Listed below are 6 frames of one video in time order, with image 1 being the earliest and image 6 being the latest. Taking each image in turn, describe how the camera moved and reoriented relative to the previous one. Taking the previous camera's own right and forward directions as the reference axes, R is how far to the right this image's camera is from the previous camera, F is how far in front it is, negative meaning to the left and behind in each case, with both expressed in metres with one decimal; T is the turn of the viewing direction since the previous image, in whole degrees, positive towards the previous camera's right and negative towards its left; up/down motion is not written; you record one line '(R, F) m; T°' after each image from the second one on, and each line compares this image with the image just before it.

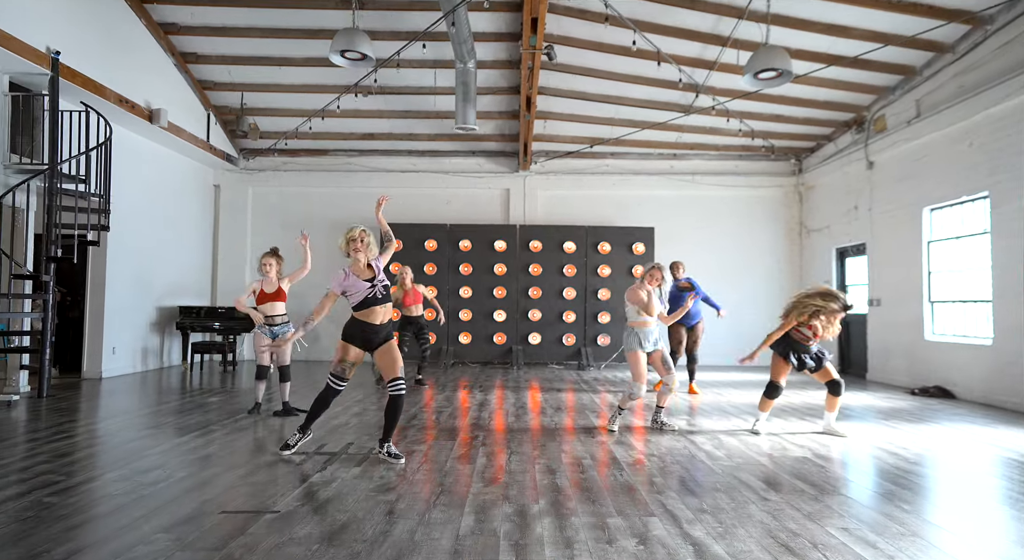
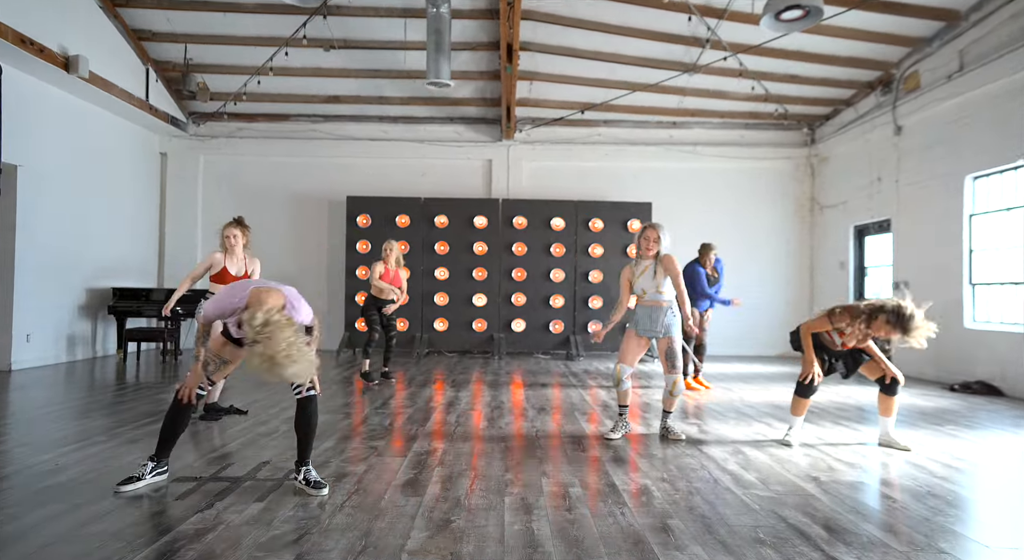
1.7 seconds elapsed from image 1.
(+0.1, +0.9) m; +1°
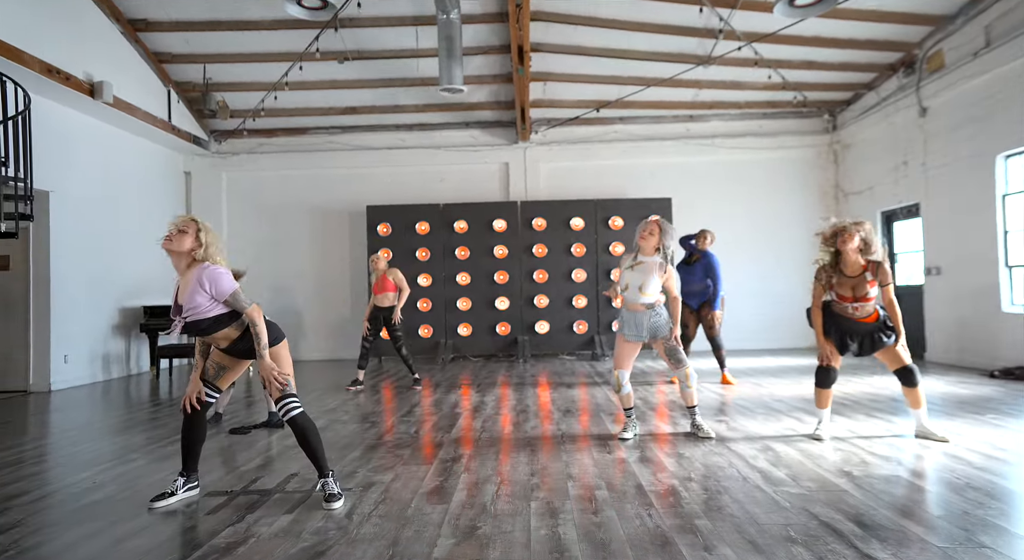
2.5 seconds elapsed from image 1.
(0.0, 0.0) m; -2°
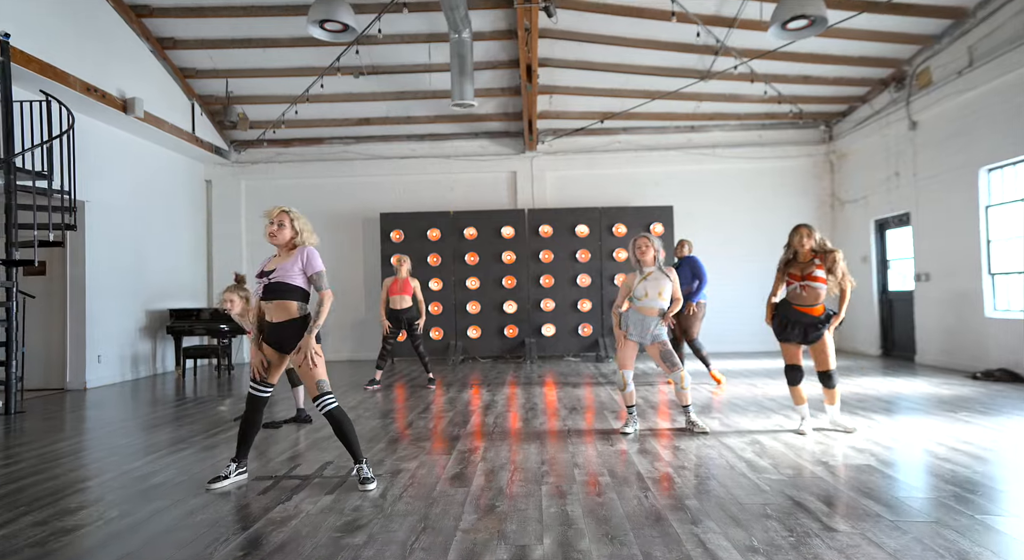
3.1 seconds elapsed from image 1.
(0.0, -0.3) m; 0°
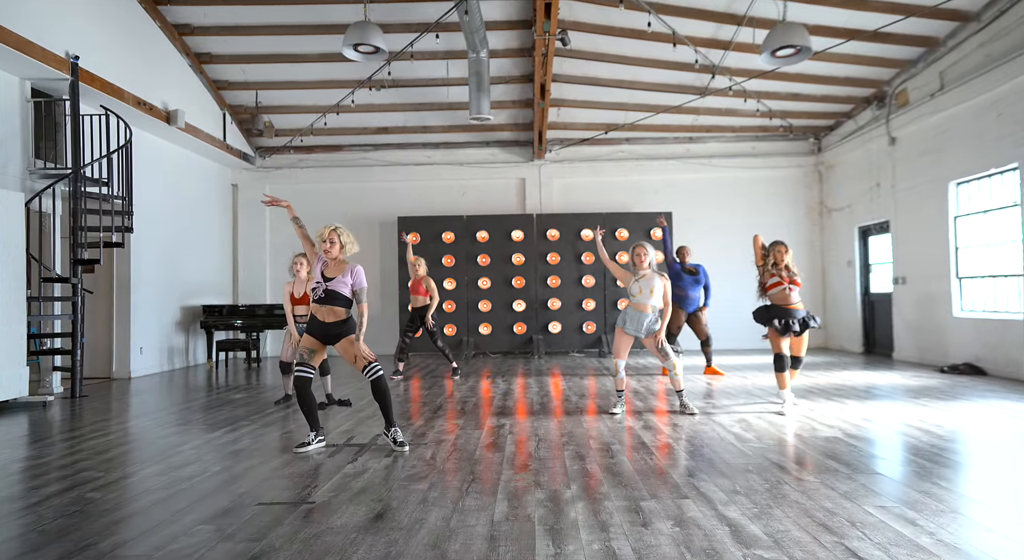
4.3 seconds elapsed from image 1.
(-0.2, -0.6) m; 0°
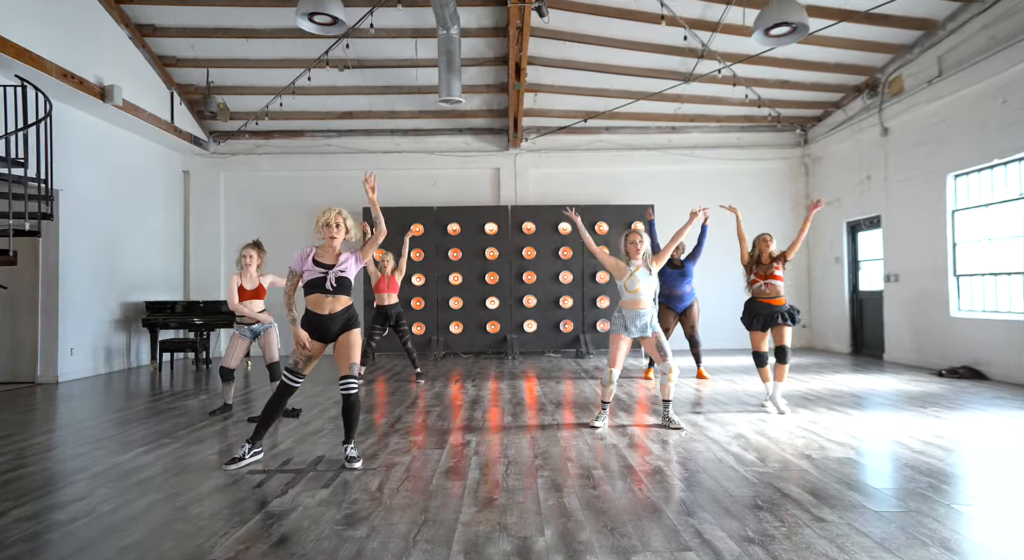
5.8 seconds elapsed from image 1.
(+0.1, +0.5) m; +2°
